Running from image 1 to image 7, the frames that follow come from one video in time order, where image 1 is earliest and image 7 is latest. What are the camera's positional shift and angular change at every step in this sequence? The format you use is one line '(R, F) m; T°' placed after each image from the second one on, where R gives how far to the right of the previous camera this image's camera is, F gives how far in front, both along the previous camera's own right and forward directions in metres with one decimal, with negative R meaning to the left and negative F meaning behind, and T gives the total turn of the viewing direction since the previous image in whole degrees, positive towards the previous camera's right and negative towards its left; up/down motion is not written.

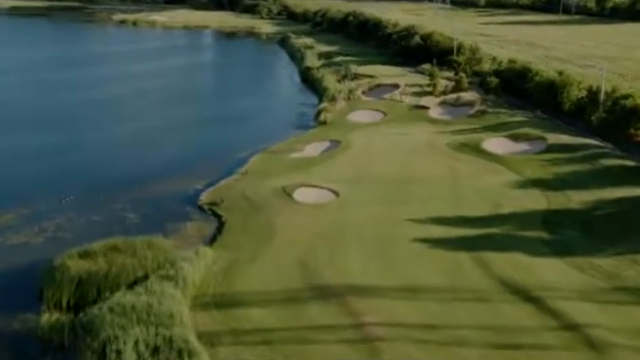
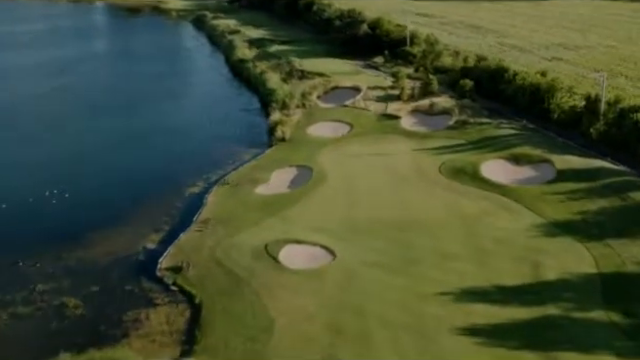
(-3.8, +8.5) m; +8°
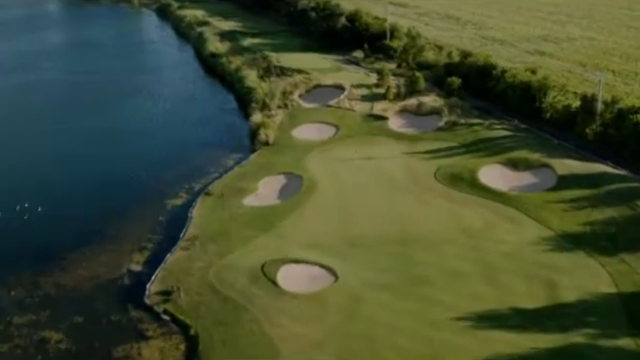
(-1.5, +2.2) m; +3°
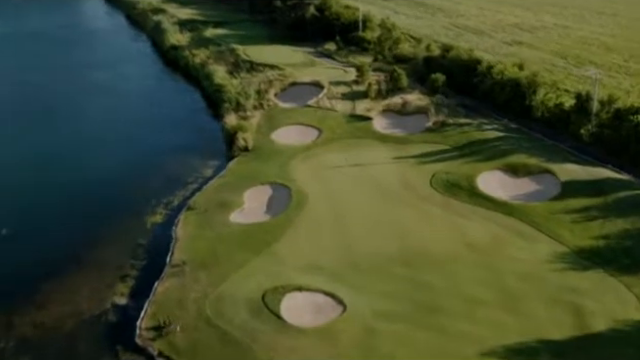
(-2.1, +2.6) m; +4°
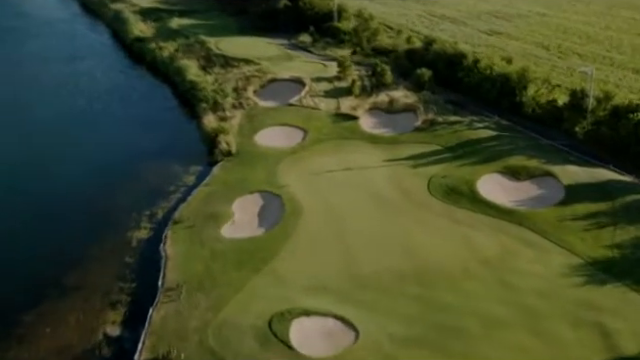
(-2.0, +2.0) m; +4°
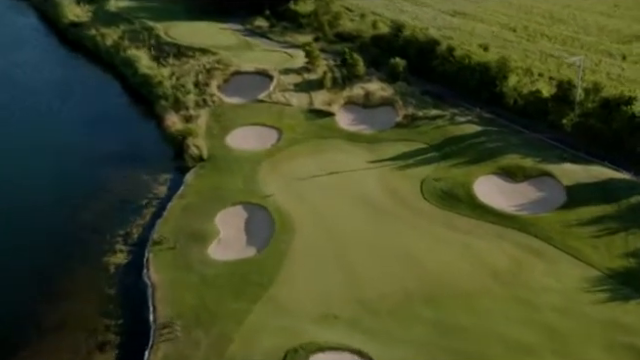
(-2.9, +2.7) m; +6°
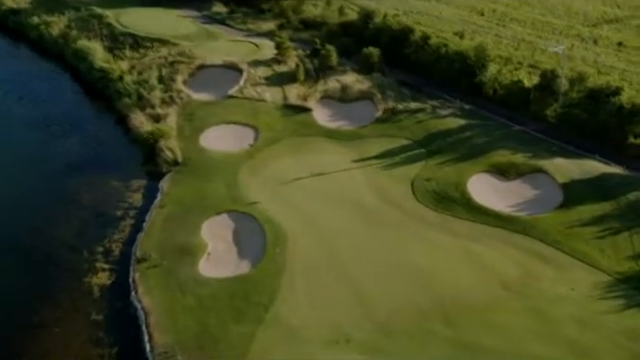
(-2.5, +1.8) m; +5°
